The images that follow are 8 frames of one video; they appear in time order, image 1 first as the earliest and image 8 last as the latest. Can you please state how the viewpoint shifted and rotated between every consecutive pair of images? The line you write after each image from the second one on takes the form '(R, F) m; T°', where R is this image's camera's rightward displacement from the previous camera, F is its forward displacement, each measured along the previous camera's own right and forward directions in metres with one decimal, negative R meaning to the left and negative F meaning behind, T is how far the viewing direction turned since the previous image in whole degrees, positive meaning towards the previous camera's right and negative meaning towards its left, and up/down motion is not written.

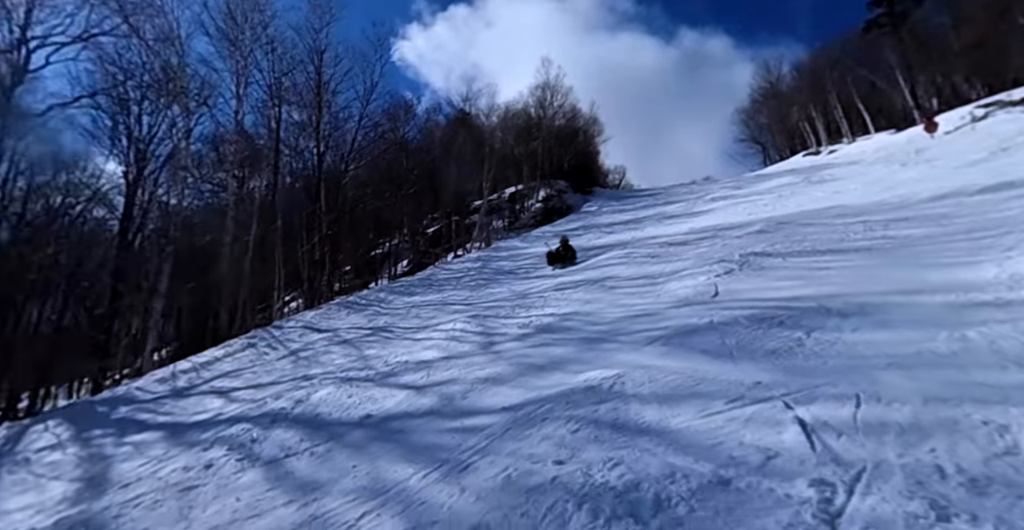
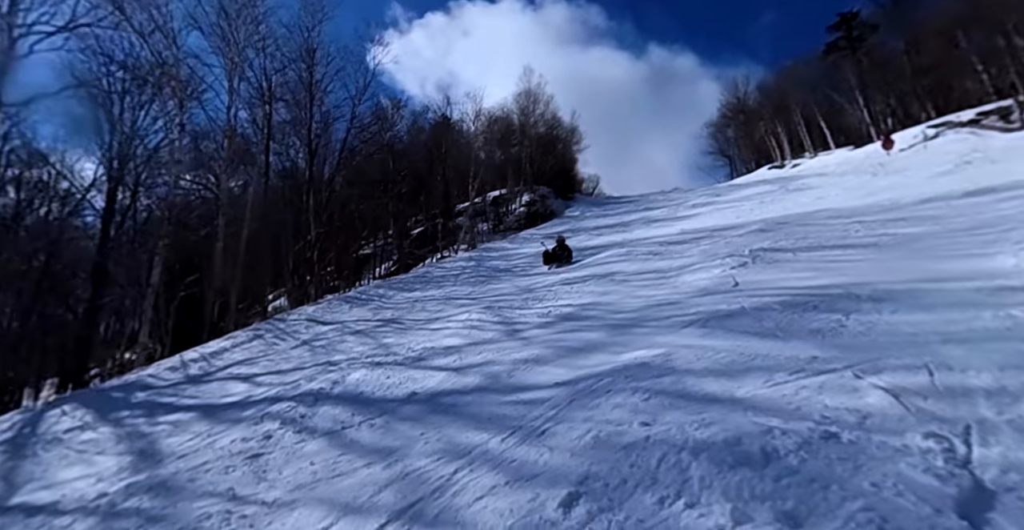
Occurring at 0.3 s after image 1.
(-0.7, -0.2) m; +3°
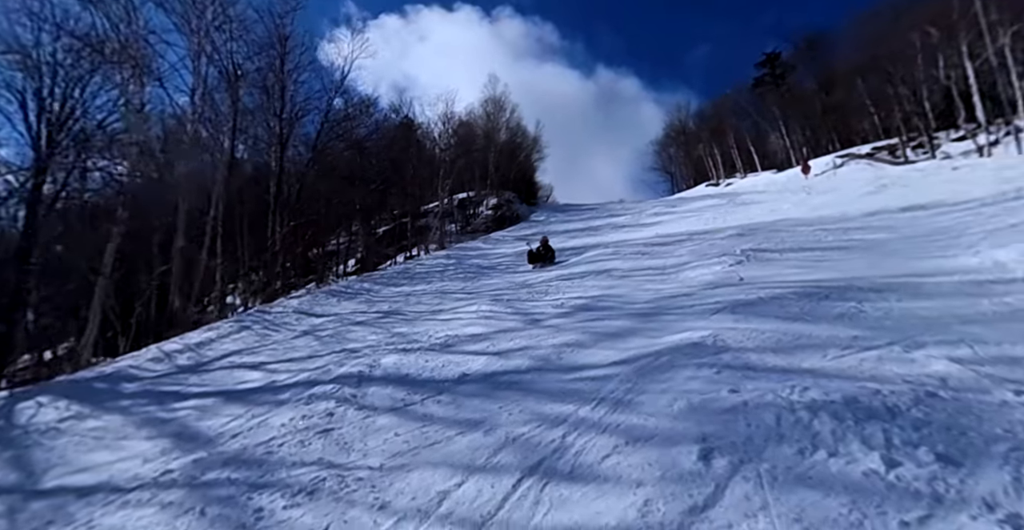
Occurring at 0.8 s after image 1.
(-1.0, 0.0) m; +6°
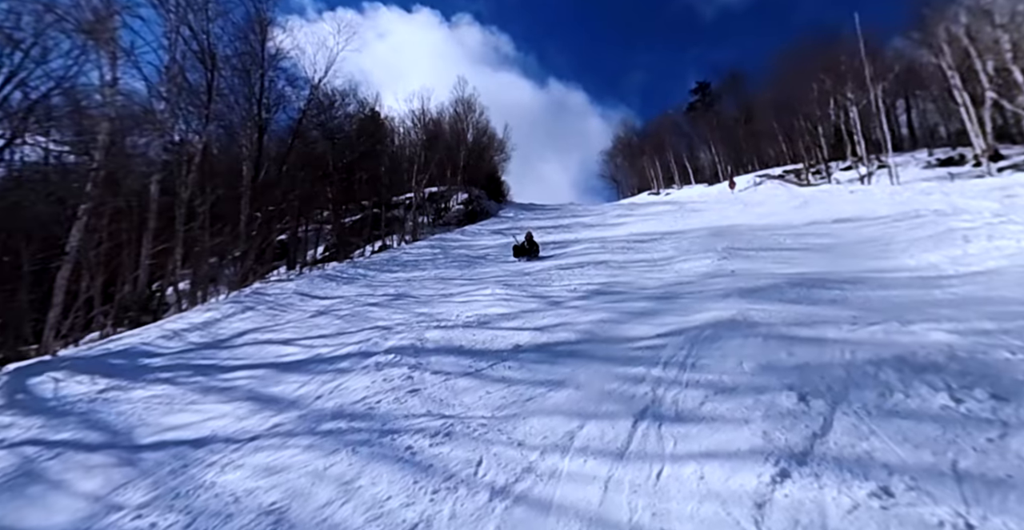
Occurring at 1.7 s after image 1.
(-1.0, -0.3) m; +6°
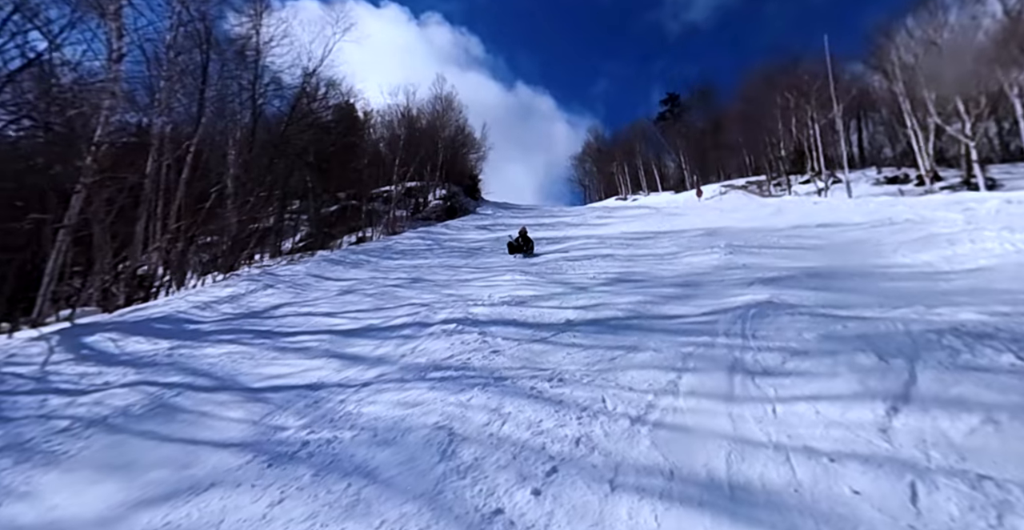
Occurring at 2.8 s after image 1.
(-1.0, -0.2) m; +4°
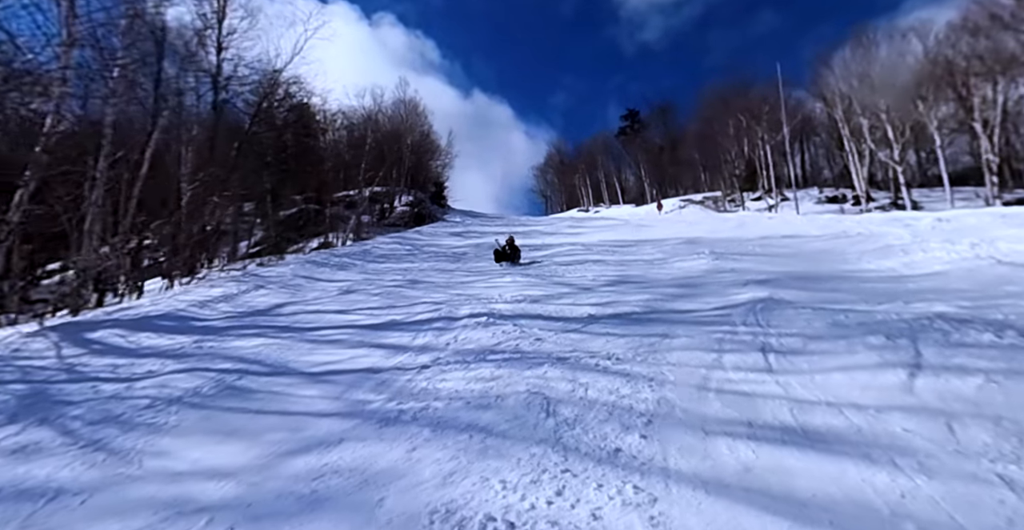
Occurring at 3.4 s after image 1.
(-0.8, -0.3) m; +4°
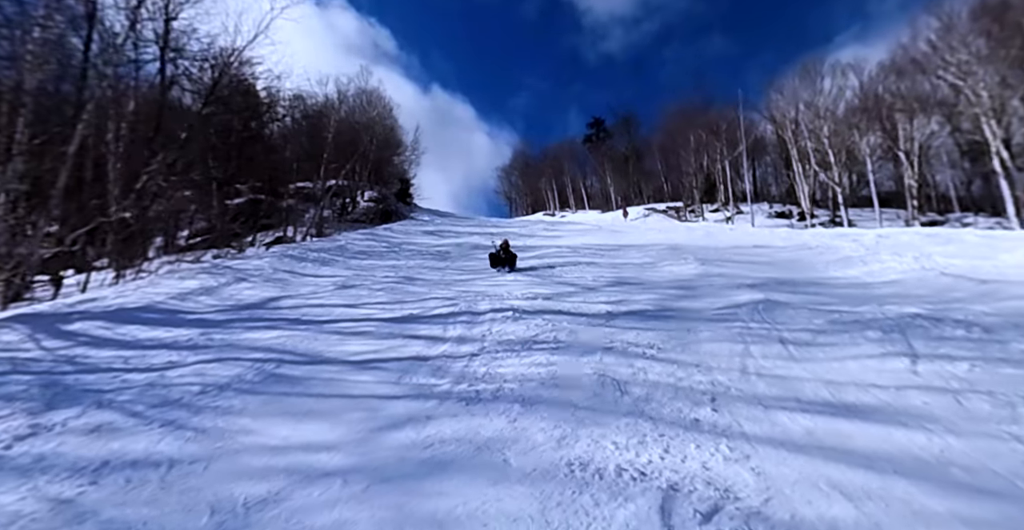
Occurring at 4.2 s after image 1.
(-0.7, -0.2) m; +4°
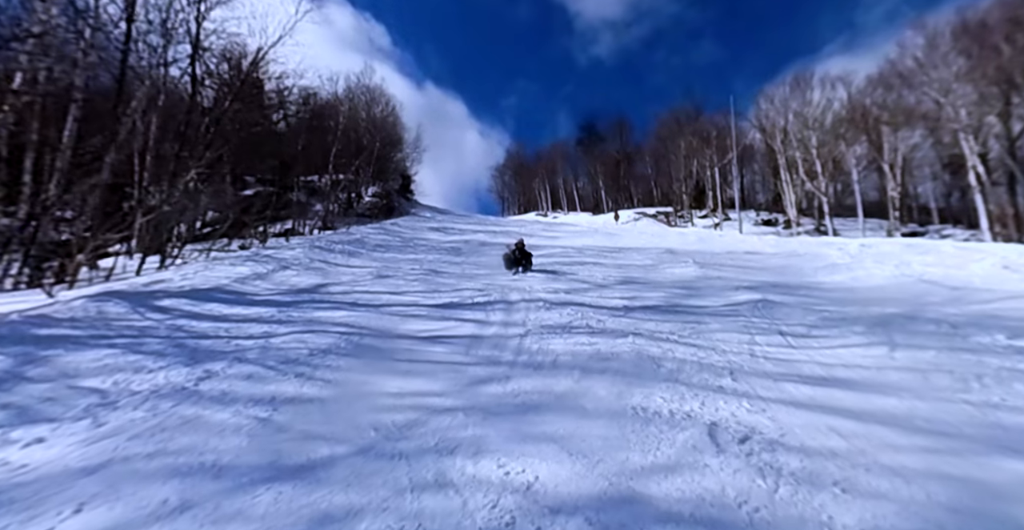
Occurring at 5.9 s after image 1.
(-0.5, -0.6) m; +1°
